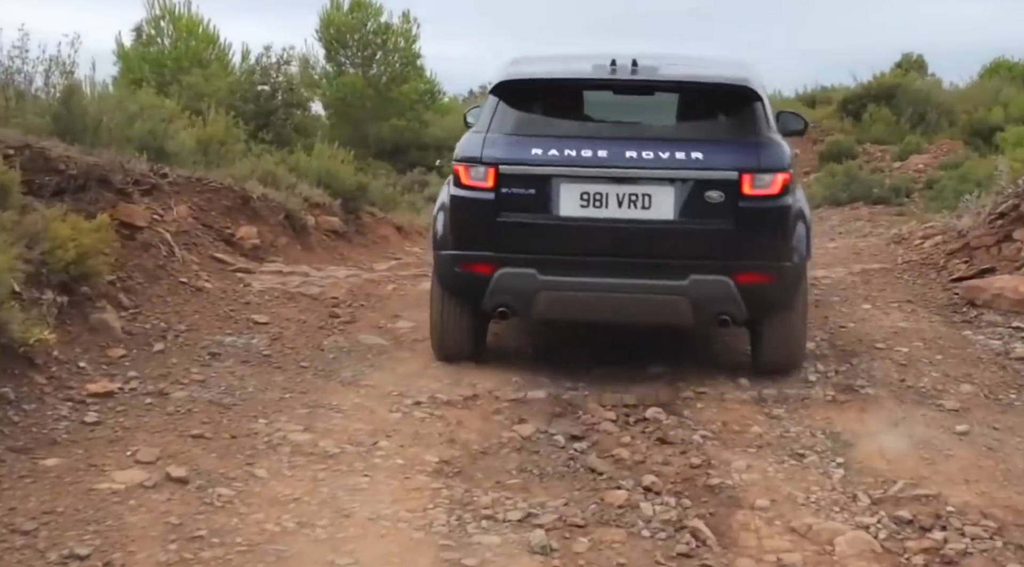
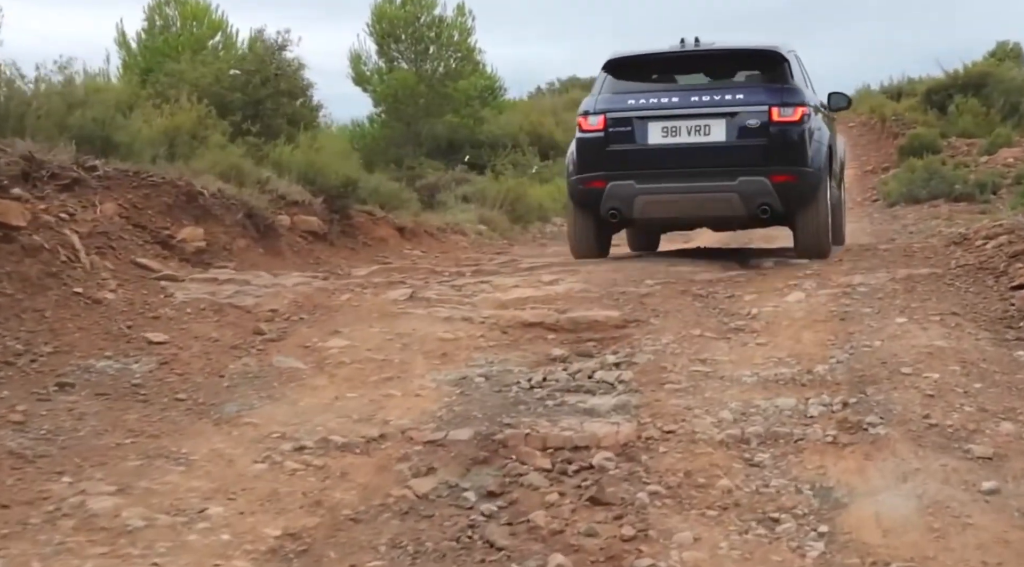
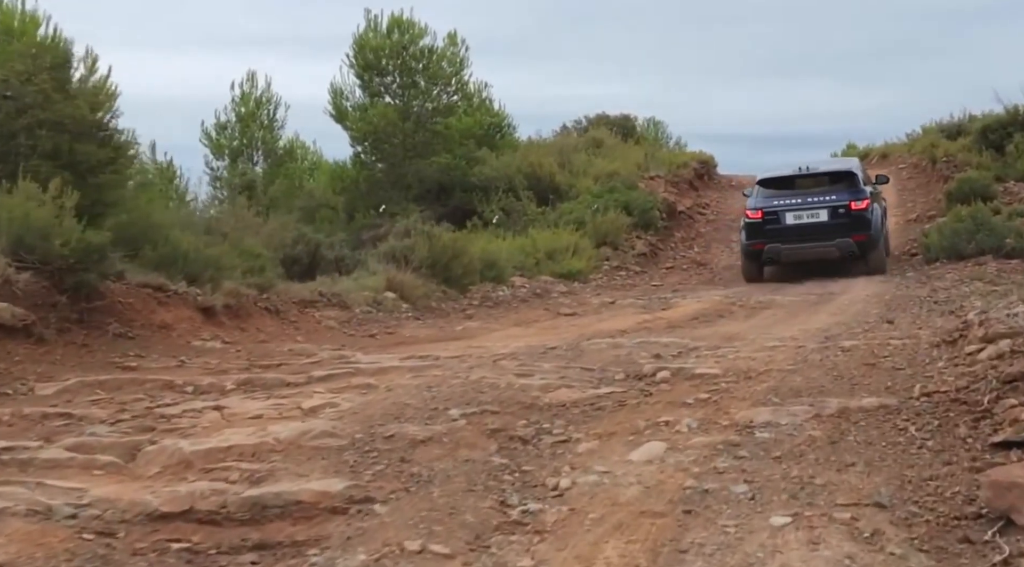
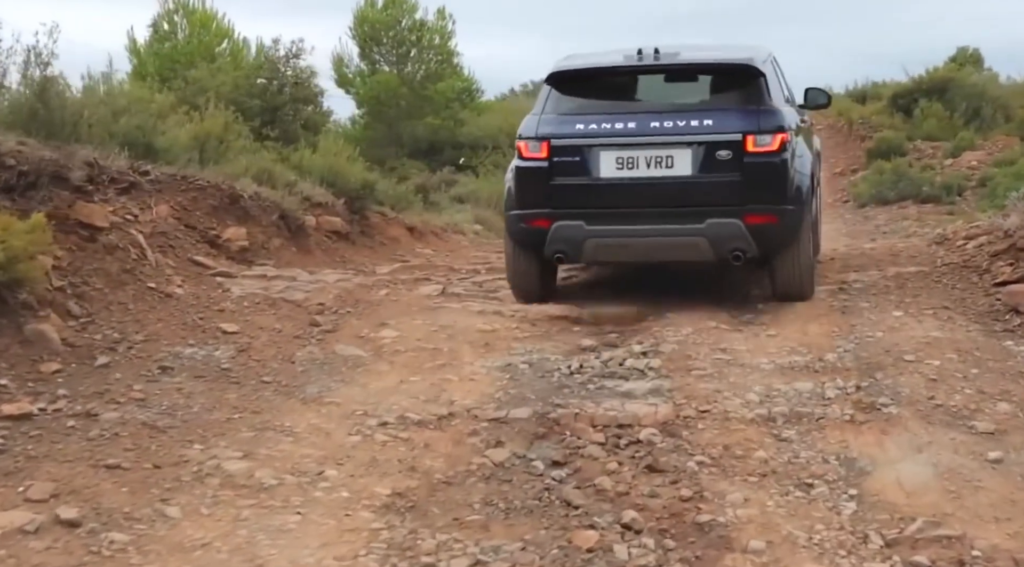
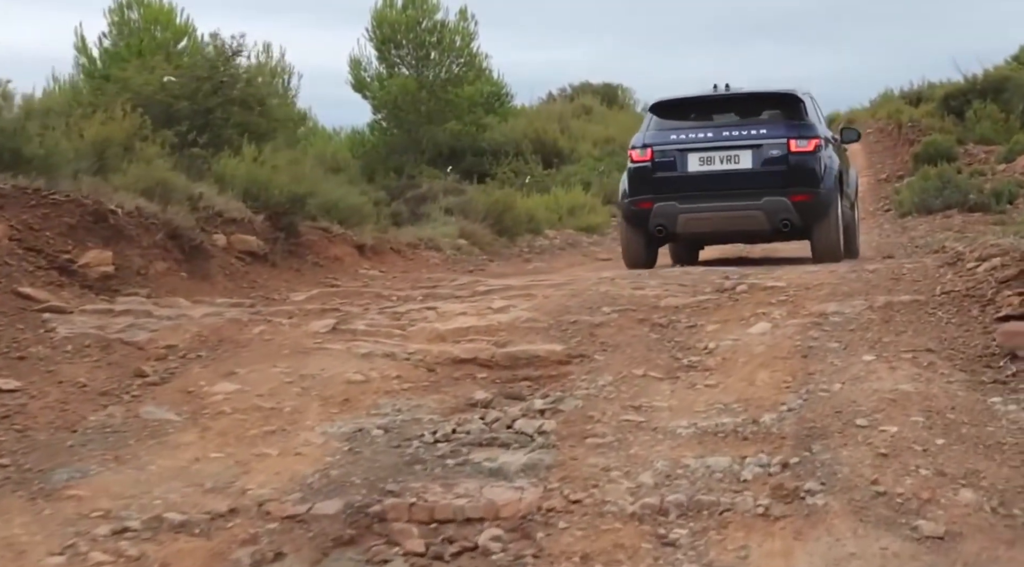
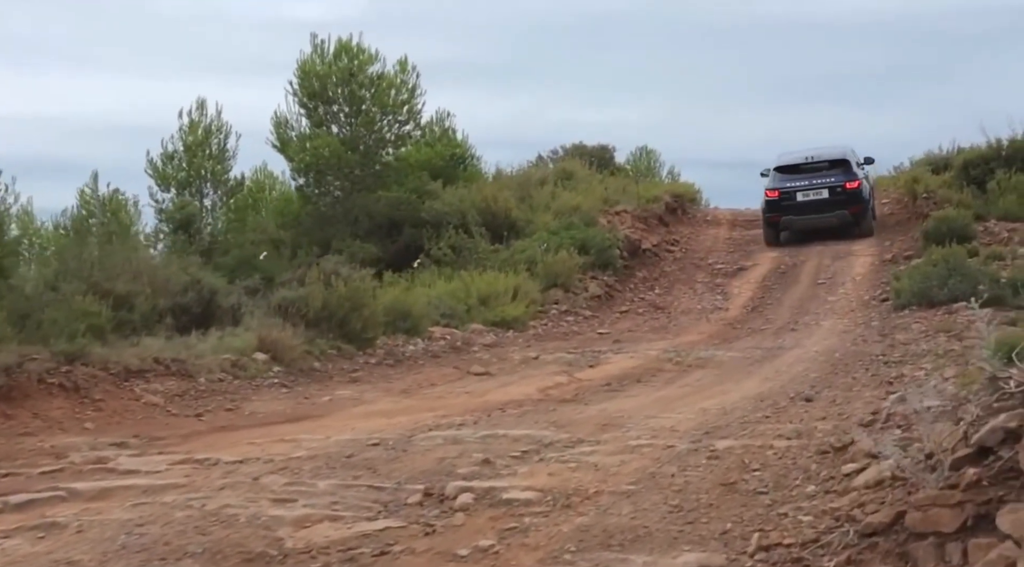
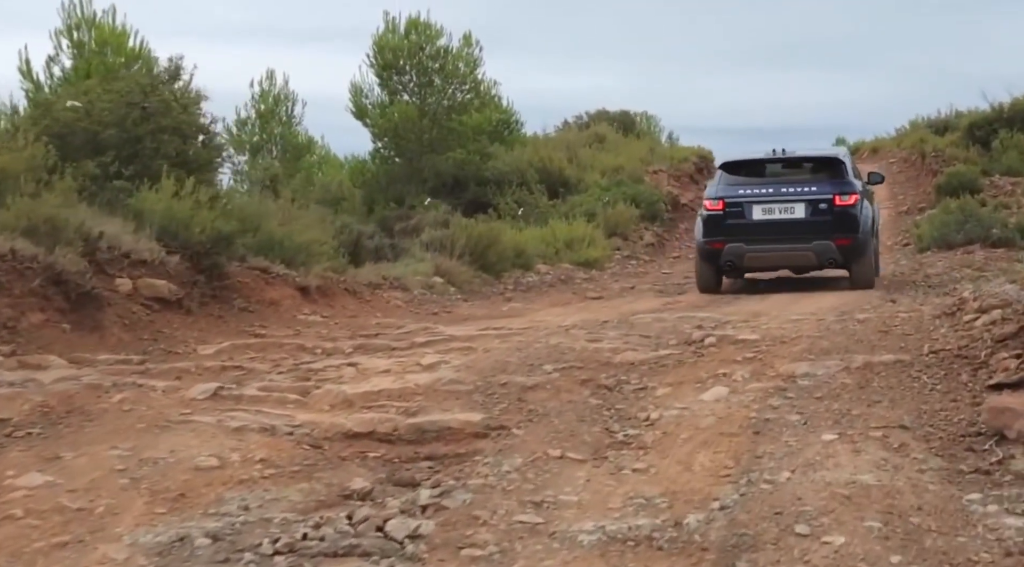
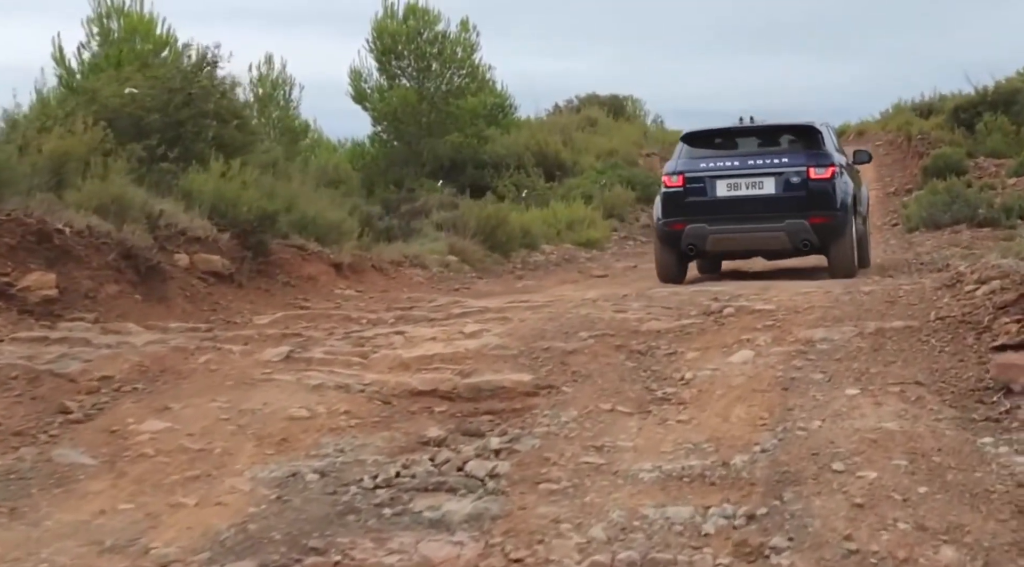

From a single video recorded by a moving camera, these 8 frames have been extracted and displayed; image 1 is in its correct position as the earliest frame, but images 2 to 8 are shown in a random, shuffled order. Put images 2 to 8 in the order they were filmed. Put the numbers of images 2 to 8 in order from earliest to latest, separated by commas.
4, 2, 5, 8, 7, 3, 6
